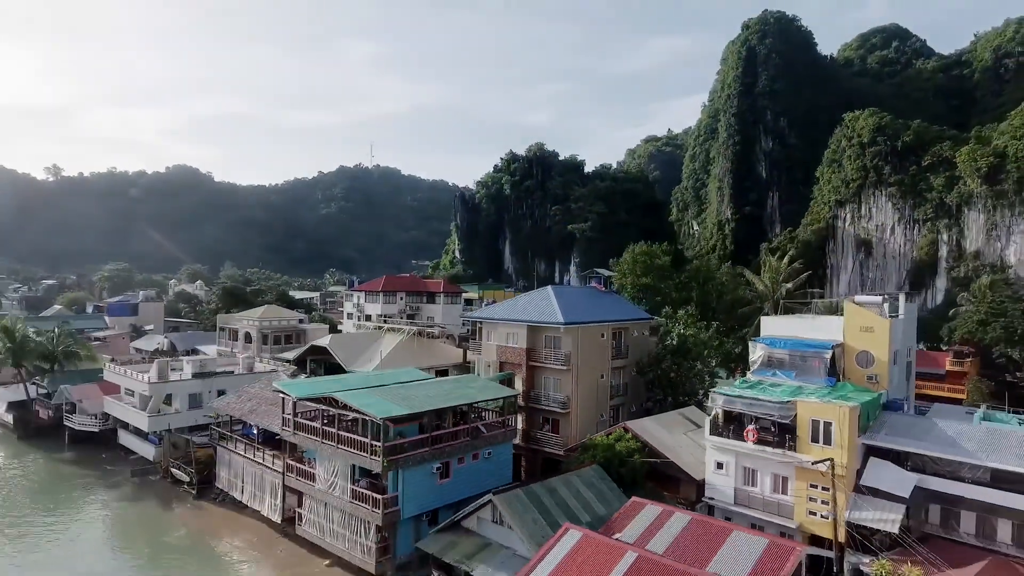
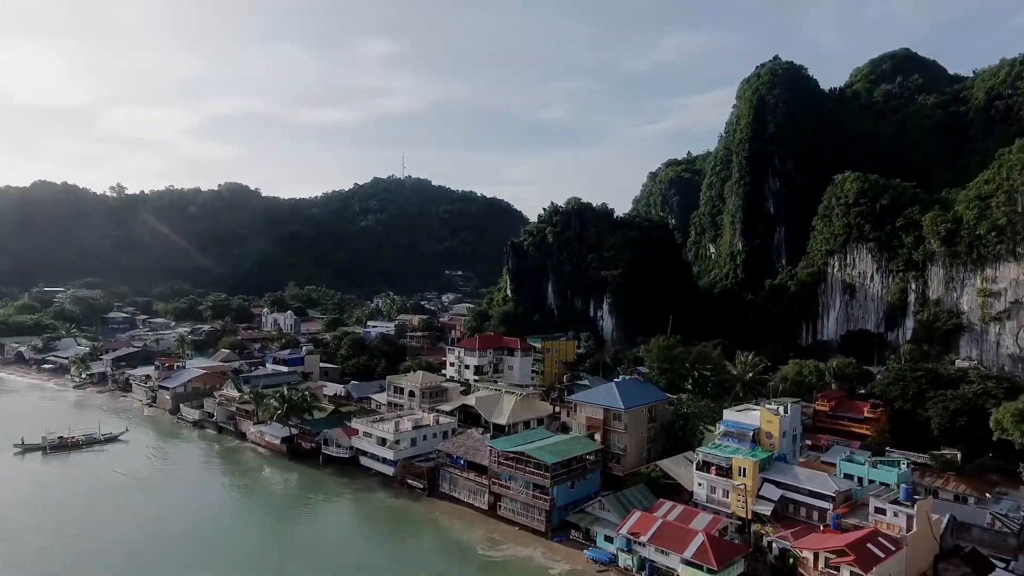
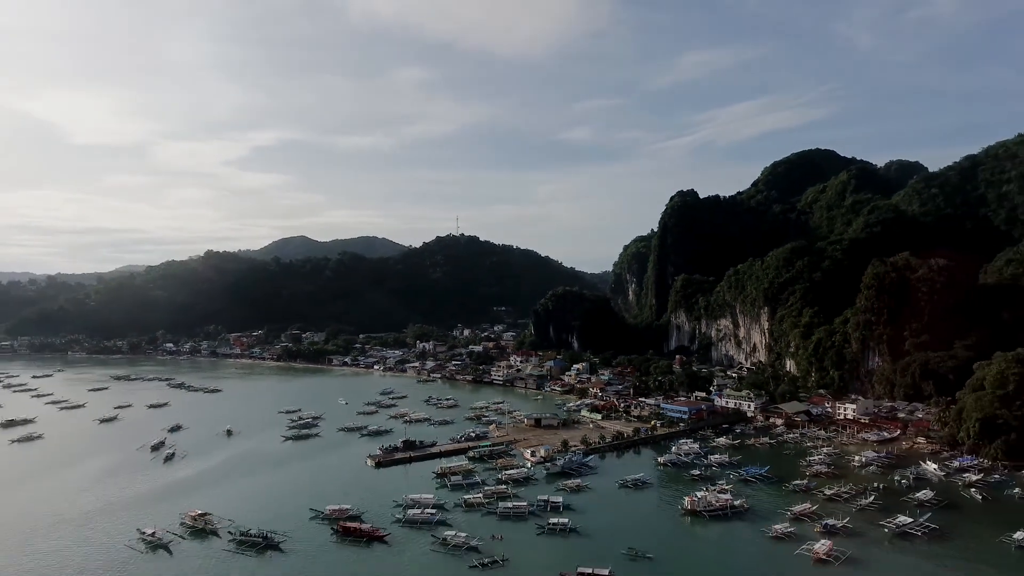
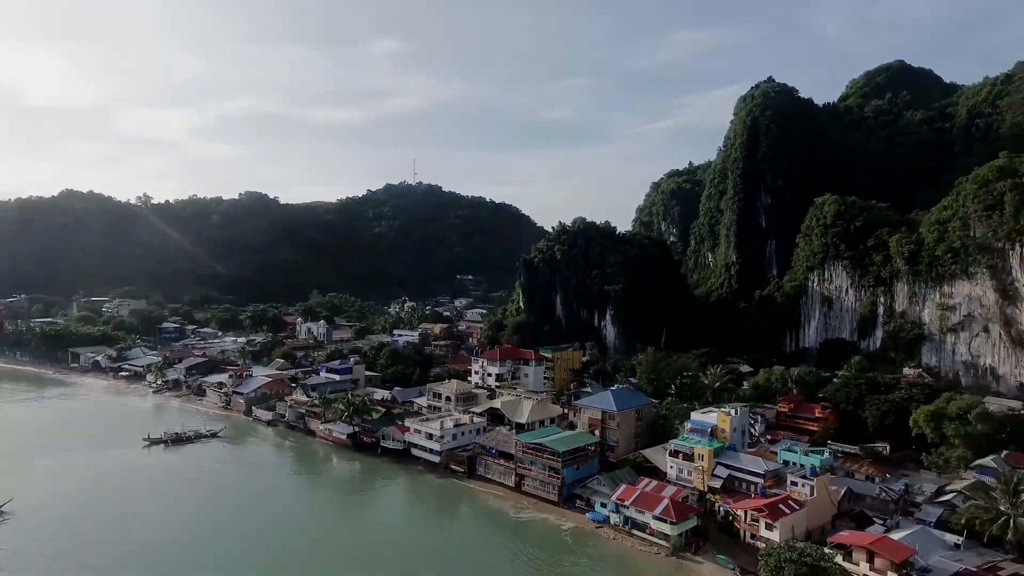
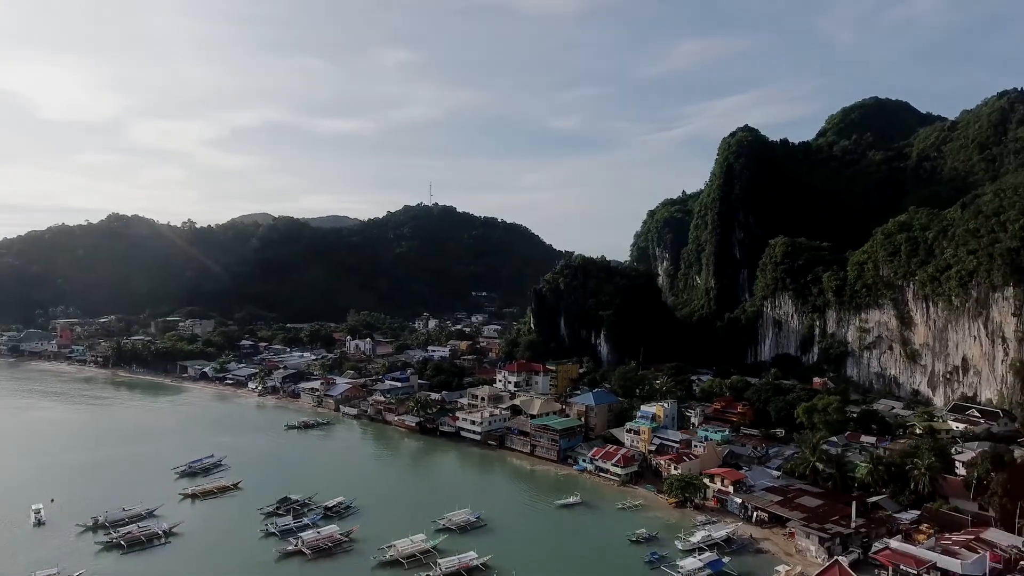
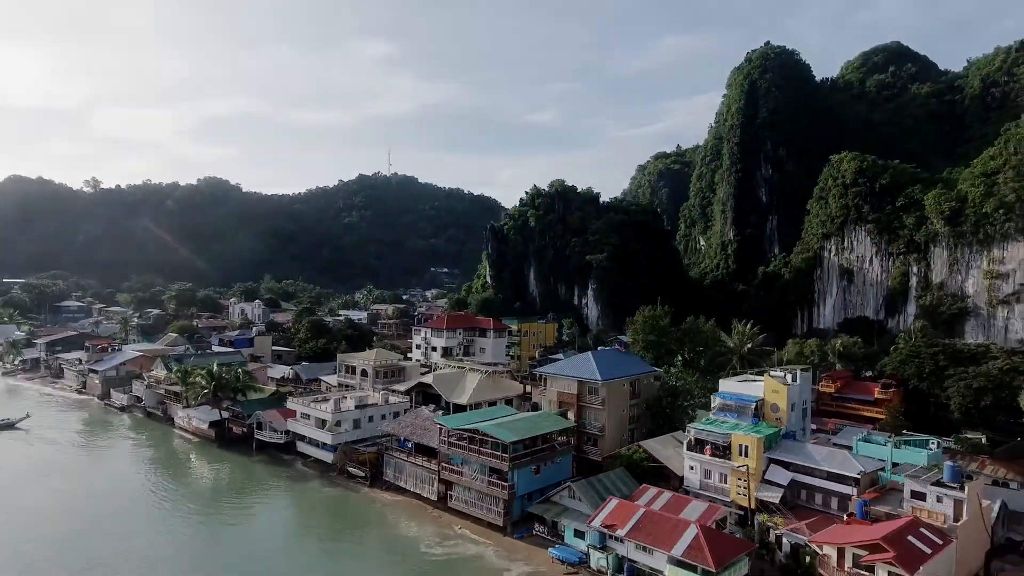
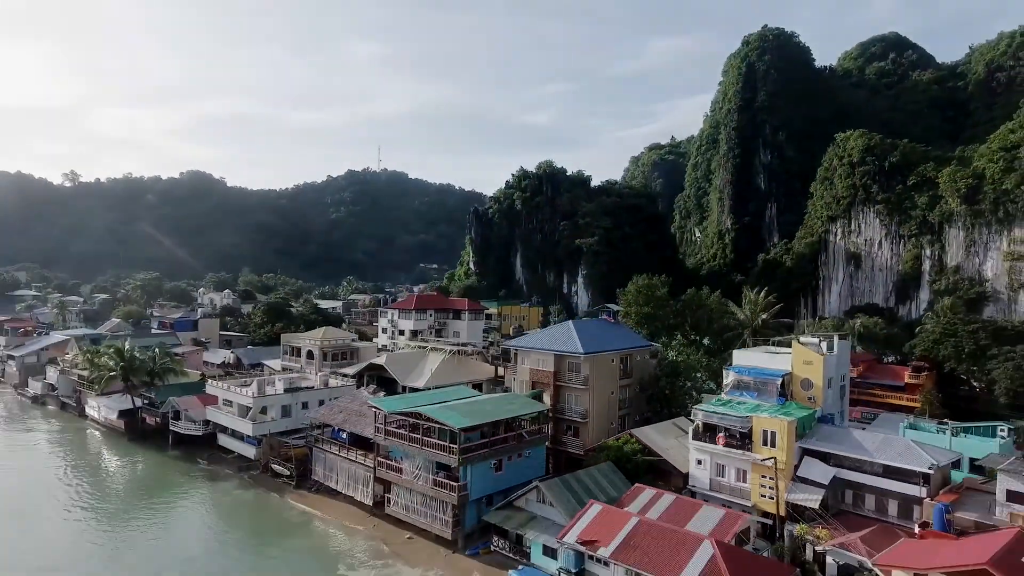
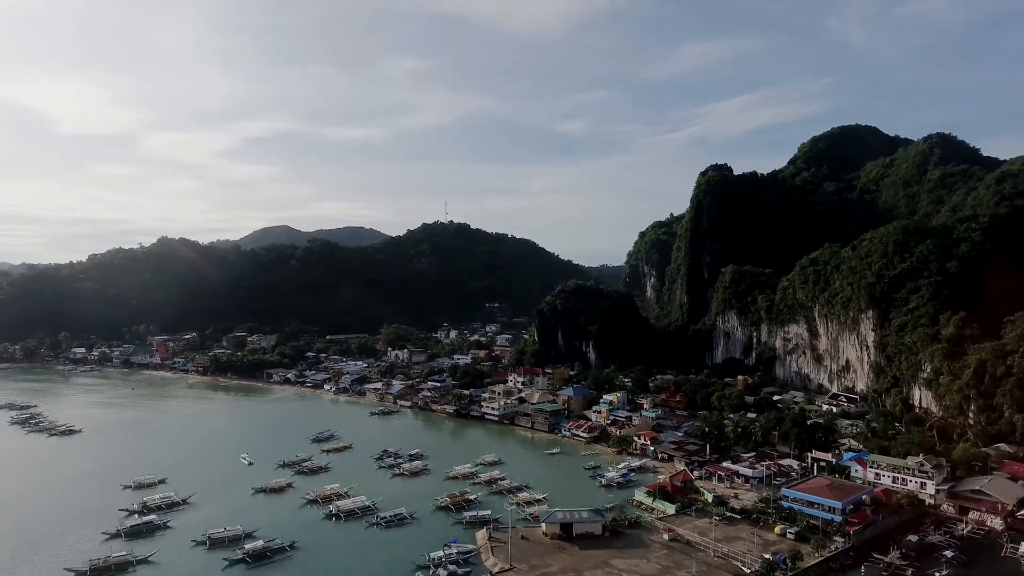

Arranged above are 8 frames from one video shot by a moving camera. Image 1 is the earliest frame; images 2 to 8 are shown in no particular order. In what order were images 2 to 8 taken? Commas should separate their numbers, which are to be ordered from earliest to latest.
7, 6, 2, 4, 5, 8, 3
